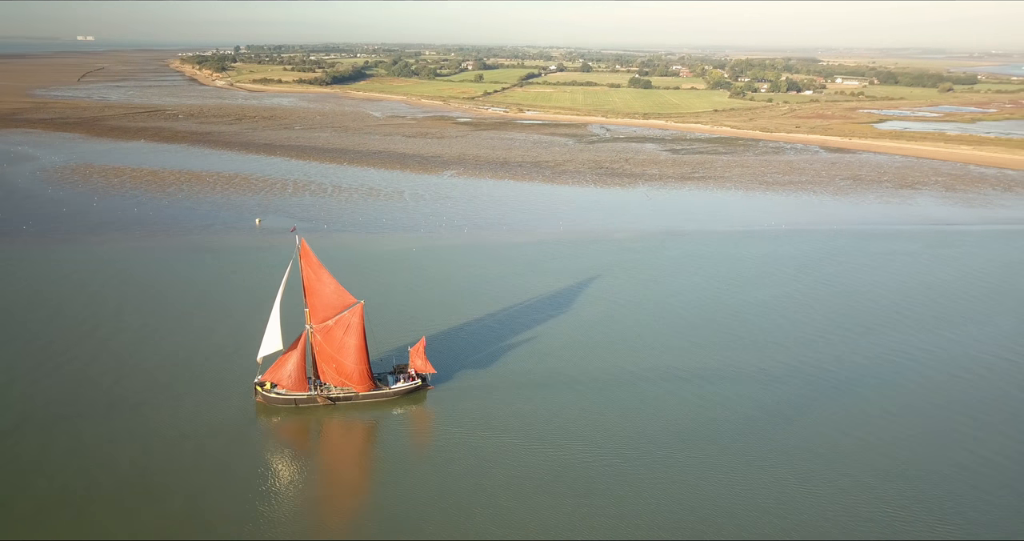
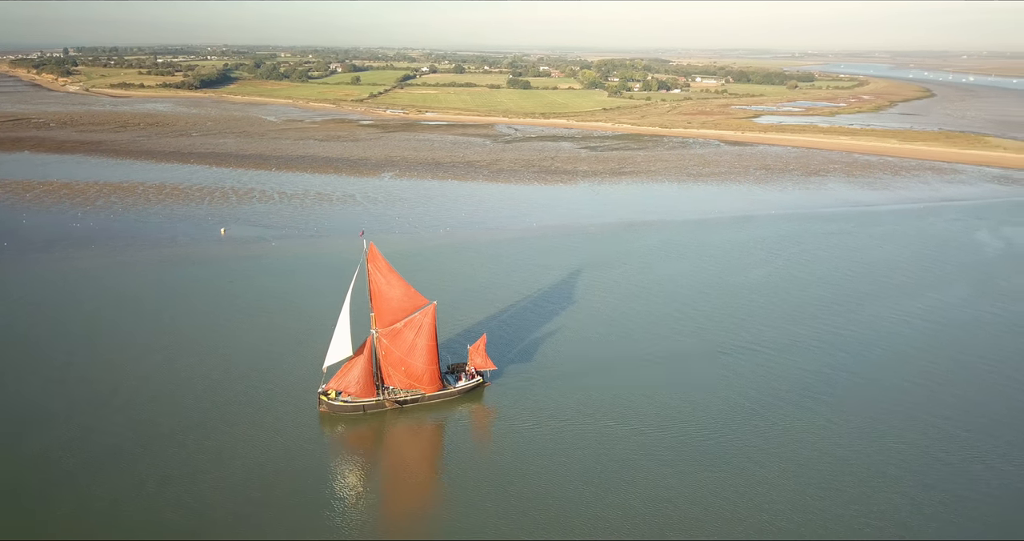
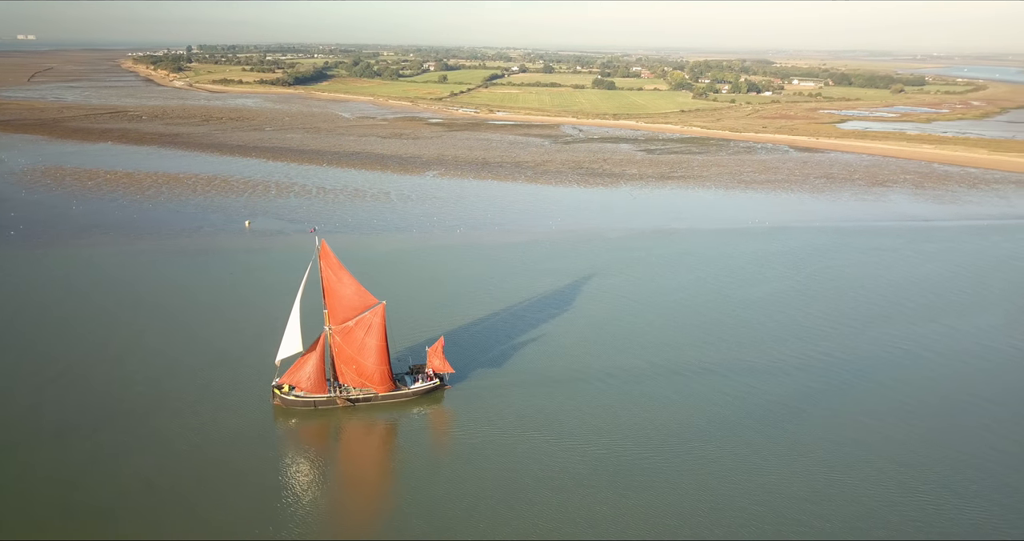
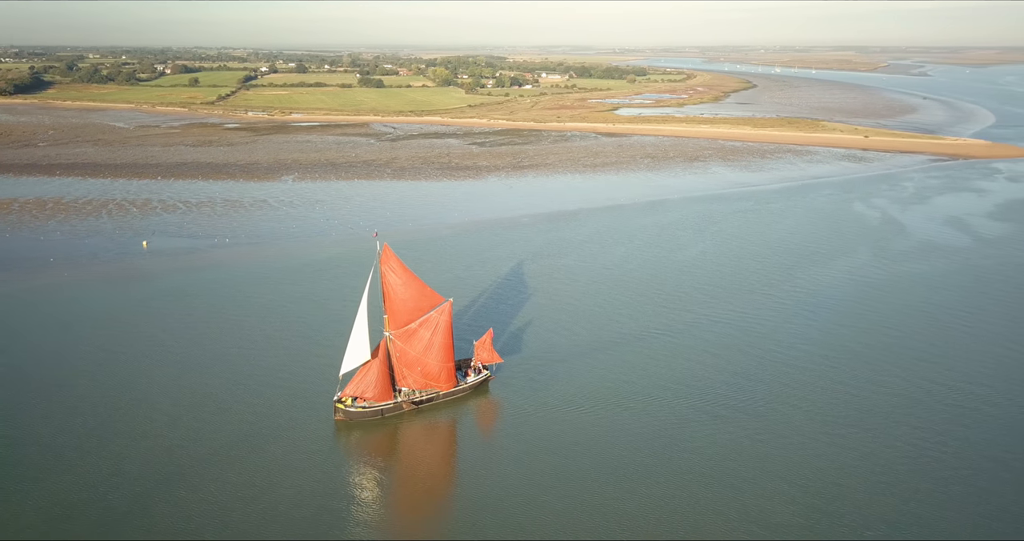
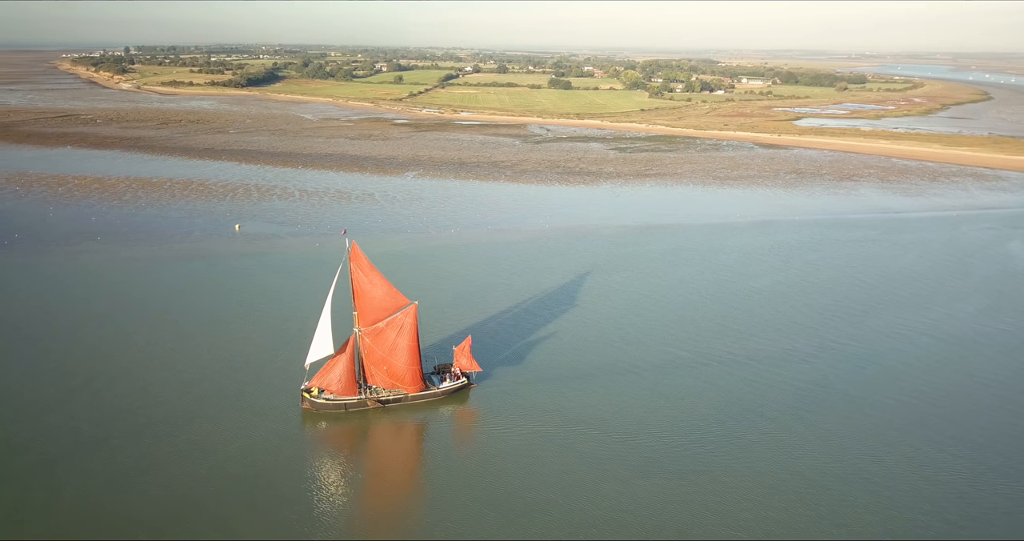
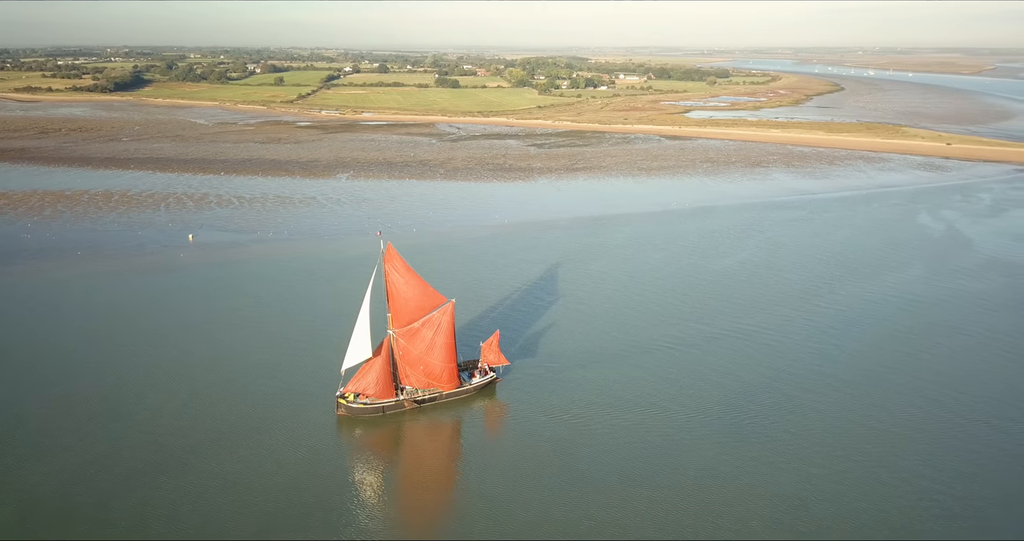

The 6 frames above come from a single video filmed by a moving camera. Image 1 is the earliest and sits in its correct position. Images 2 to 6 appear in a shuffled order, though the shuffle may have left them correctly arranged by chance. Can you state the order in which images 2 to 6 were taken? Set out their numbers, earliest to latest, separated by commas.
3, 5, 2, 6, 4
